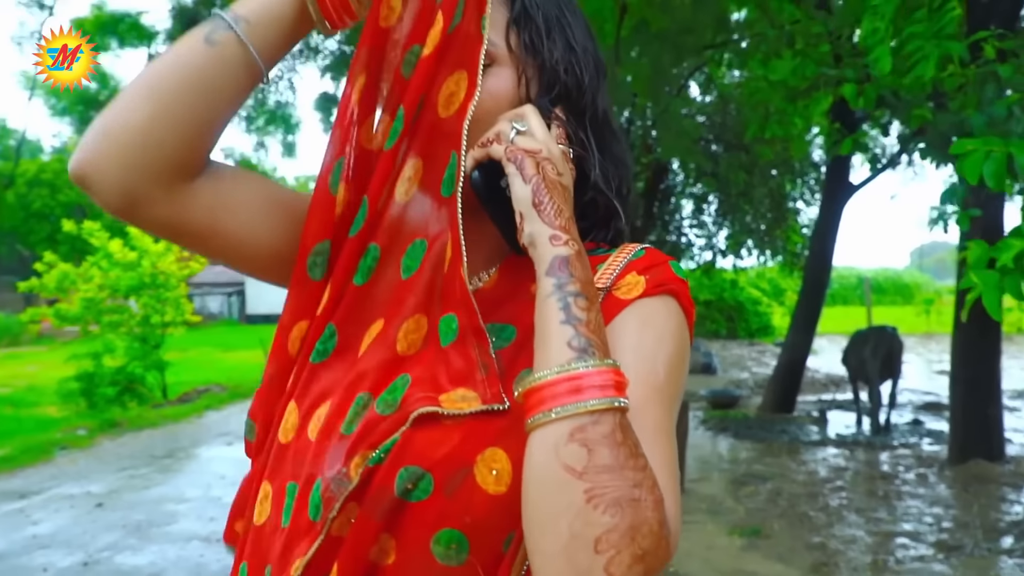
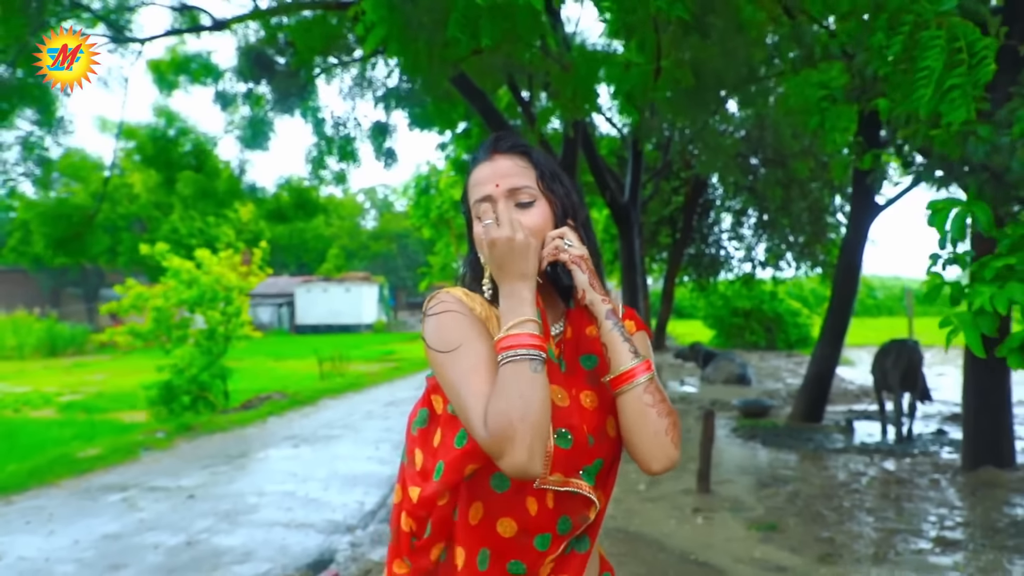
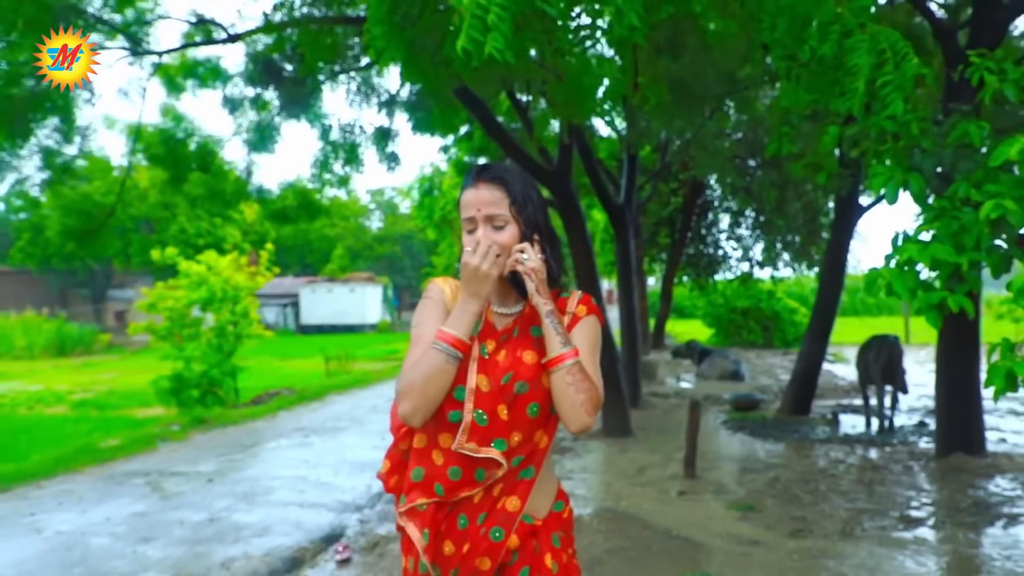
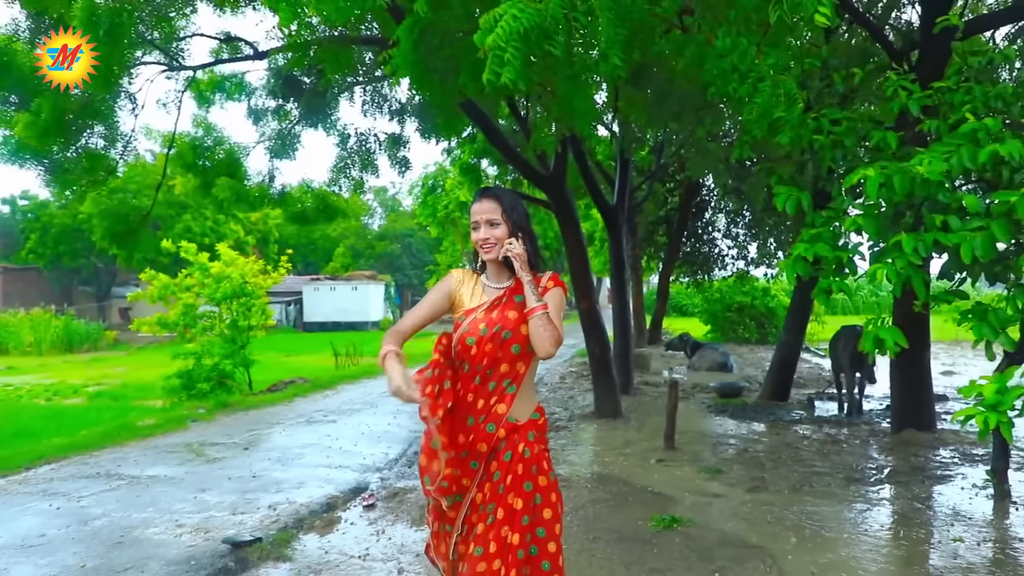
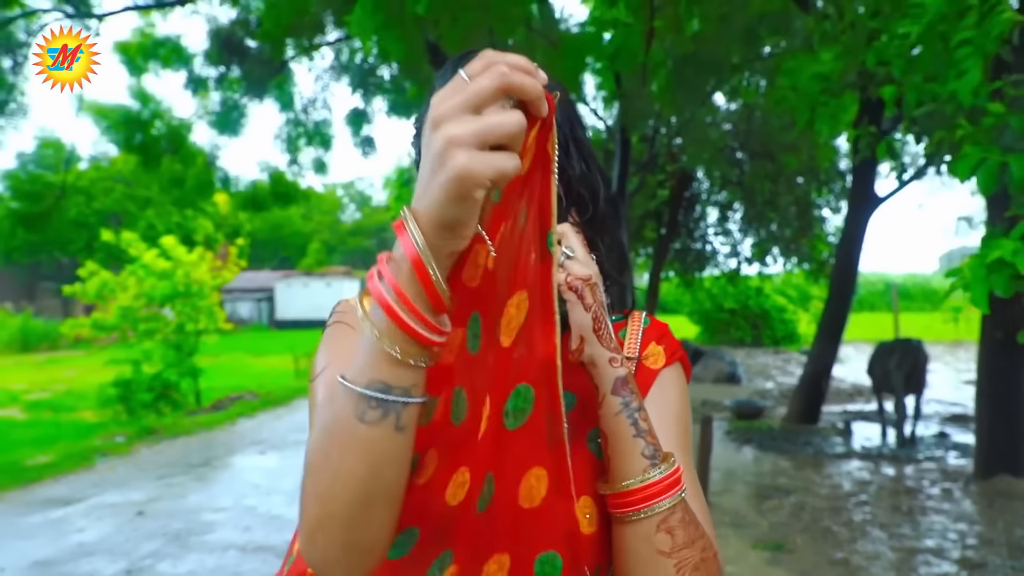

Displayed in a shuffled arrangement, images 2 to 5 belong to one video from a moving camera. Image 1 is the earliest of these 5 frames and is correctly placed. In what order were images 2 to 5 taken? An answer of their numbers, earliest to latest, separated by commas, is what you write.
5, 2, 3, 4
